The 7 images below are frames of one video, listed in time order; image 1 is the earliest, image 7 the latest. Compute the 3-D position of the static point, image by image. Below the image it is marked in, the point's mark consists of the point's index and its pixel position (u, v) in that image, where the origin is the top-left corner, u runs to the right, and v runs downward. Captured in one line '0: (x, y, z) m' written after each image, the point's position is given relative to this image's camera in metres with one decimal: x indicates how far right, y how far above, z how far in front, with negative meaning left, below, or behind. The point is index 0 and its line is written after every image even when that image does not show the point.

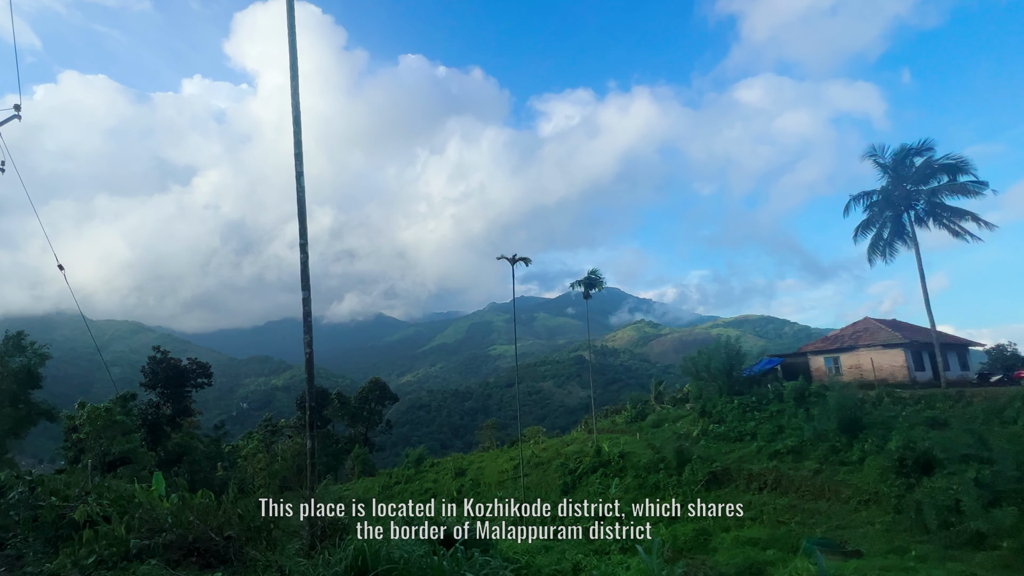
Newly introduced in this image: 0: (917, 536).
0: (+8.7, -5.2, +12.0) m
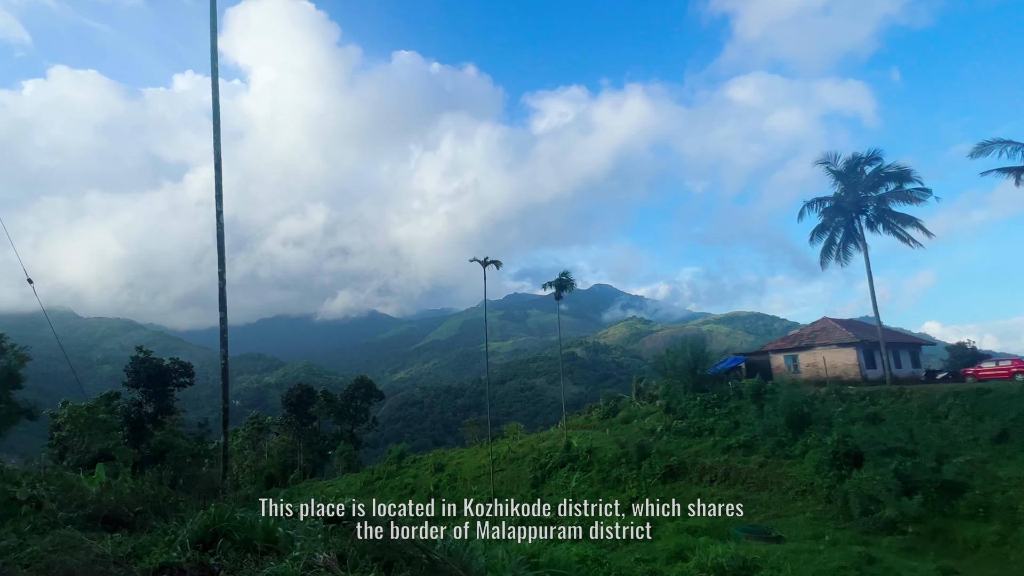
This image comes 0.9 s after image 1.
0: (+7.6, -5.4, +13.0) m
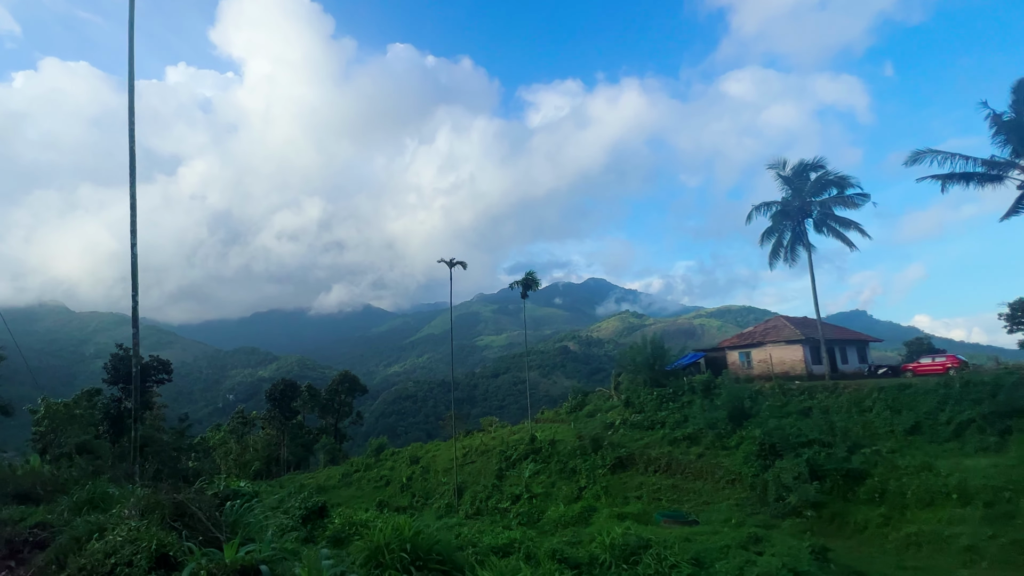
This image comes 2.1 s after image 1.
0: (+6.1, -5.5, +14.1) m
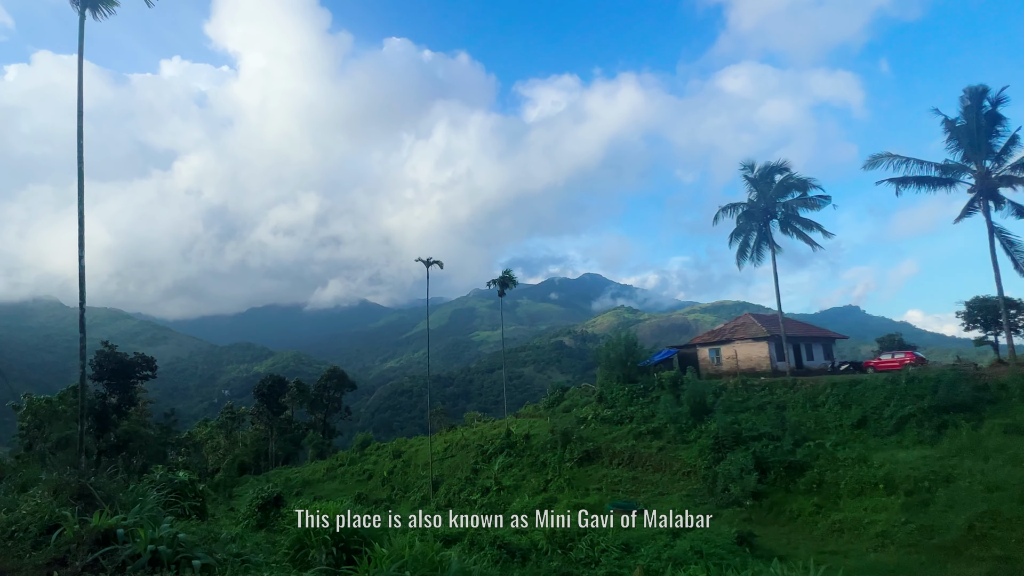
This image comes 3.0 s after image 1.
0: (+5.1, -5.5, +14.8) m
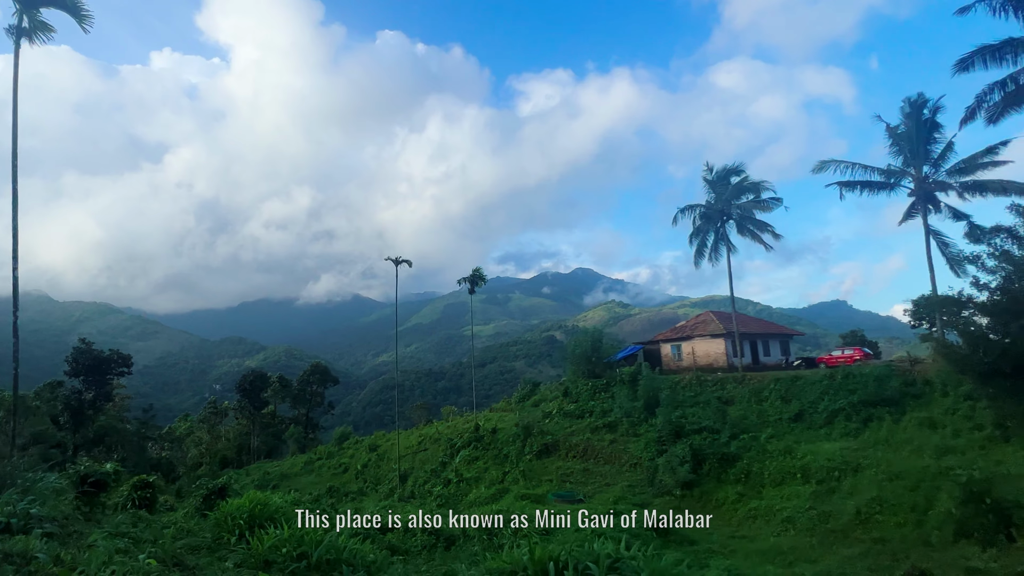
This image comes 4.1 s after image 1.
0: (+3.7, -5.5, +15.6) m
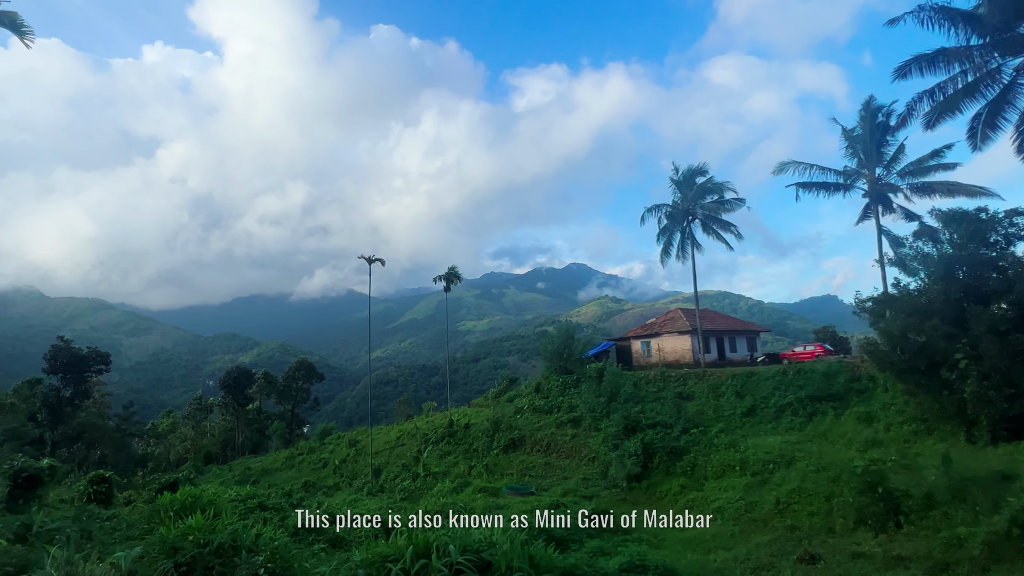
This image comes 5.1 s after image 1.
0: (+2.4, -5.5, +16.2) m
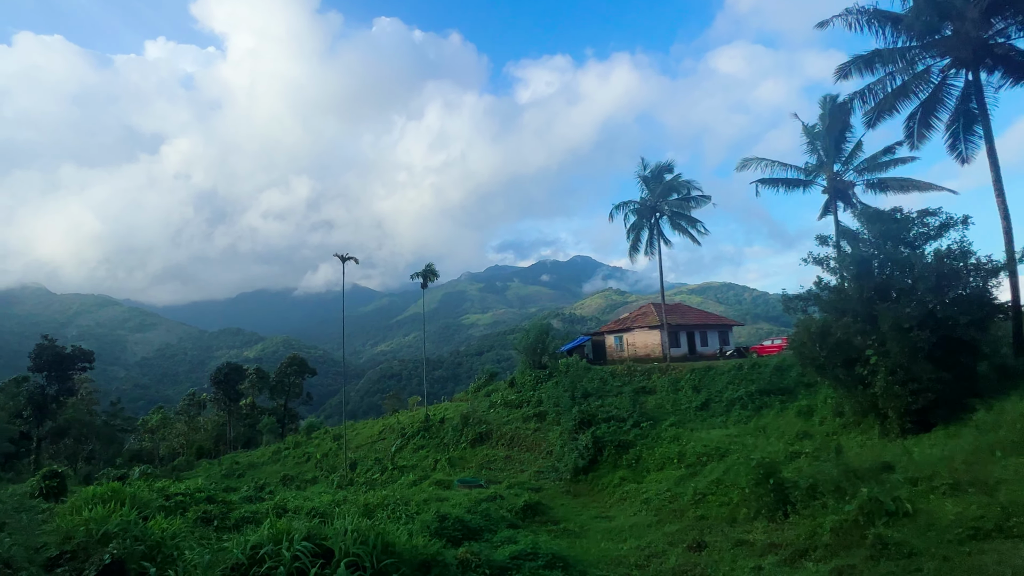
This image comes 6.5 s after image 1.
0: (+1.1, -5.5, +16.7) m
